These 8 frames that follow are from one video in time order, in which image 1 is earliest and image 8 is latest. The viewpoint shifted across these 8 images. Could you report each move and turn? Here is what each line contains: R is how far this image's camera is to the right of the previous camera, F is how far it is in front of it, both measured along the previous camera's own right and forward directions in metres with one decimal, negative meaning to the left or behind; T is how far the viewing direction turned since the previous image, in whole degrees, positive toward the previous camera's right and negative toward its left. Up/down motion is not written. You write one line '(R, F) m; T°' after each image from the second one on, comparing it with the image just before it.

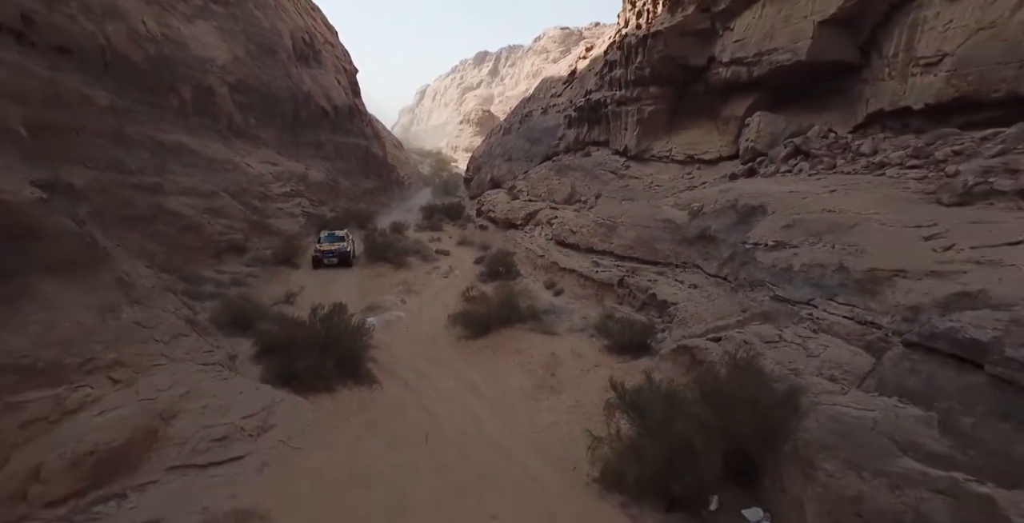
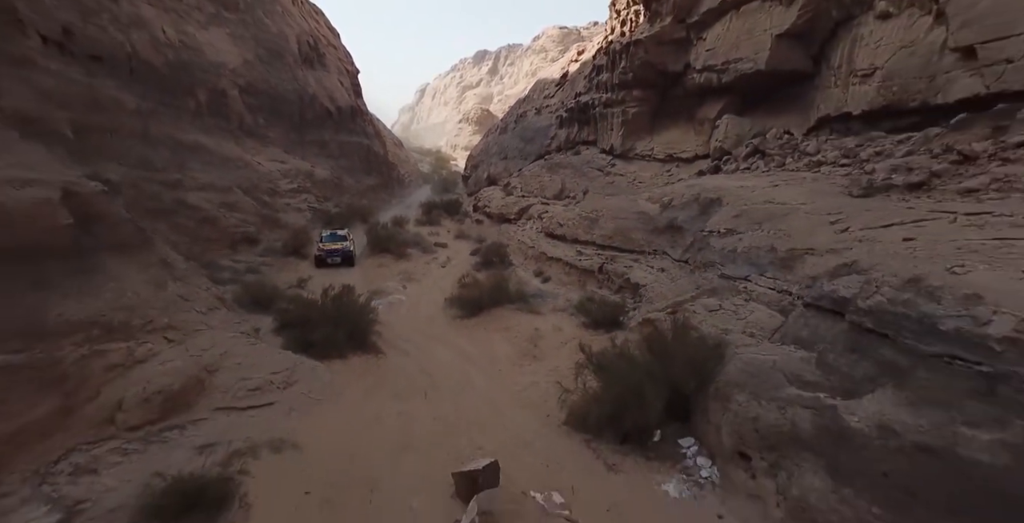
(+0.2, -1.0) m; 0°
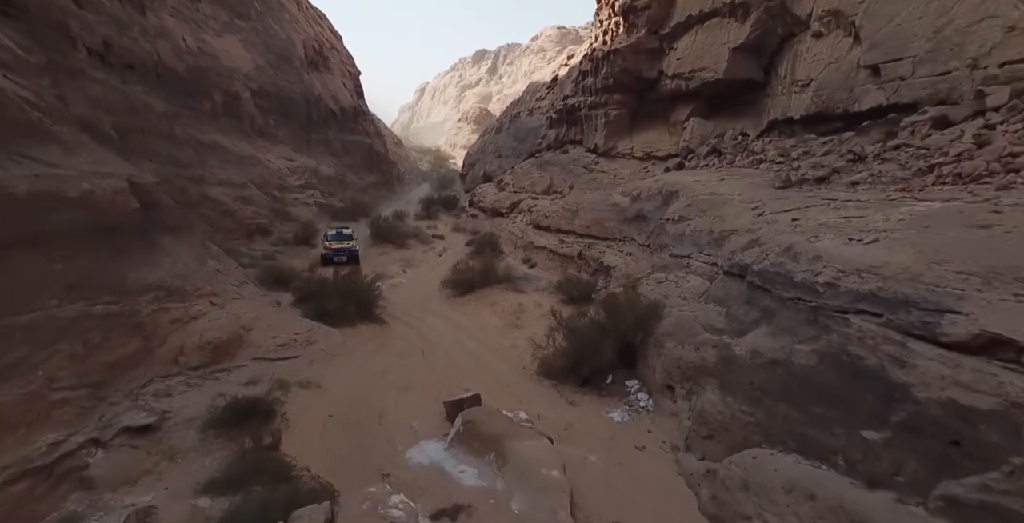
(+0.3, -1.2) m; 0°
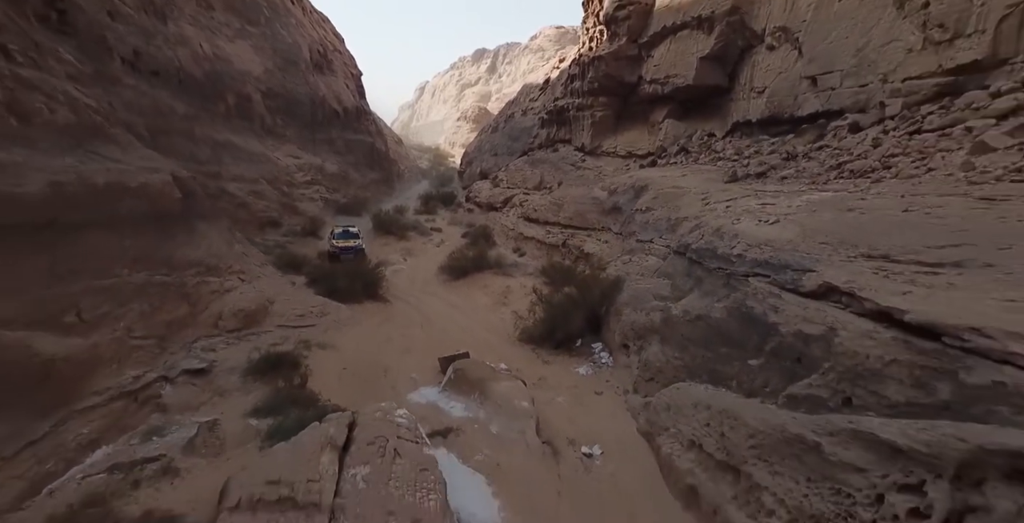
(+0.2, -1.1) m; 0°
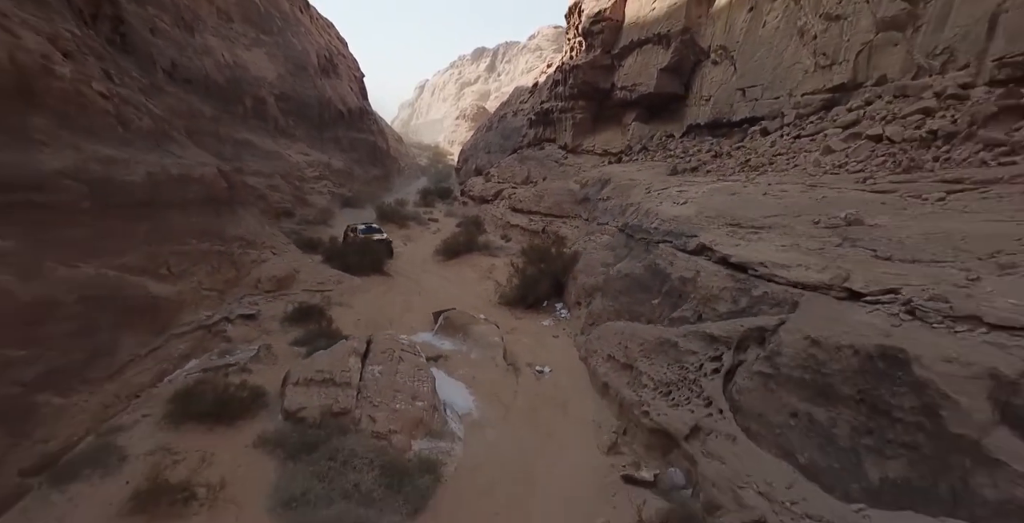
(+0.4, -1.8) m; 0°
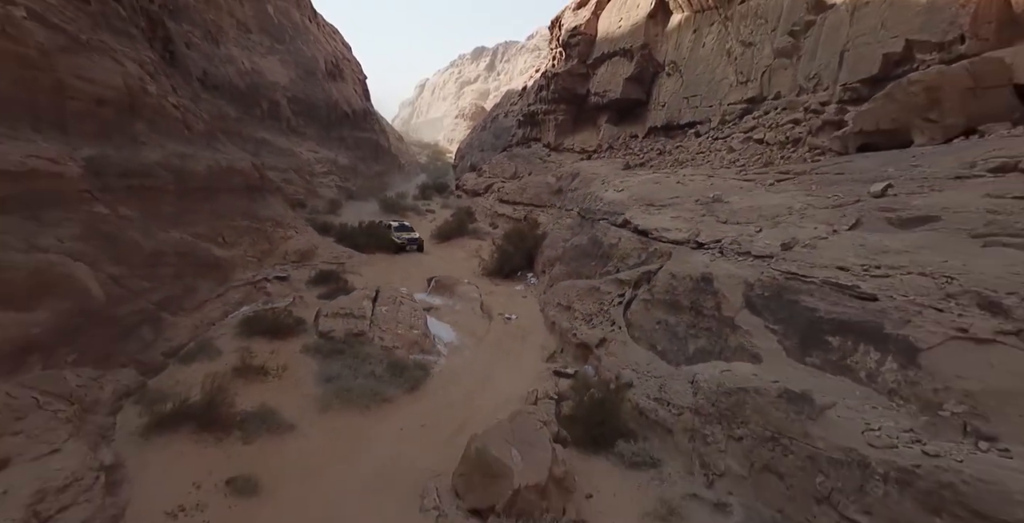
(+0.4, -2.0) m; 0°
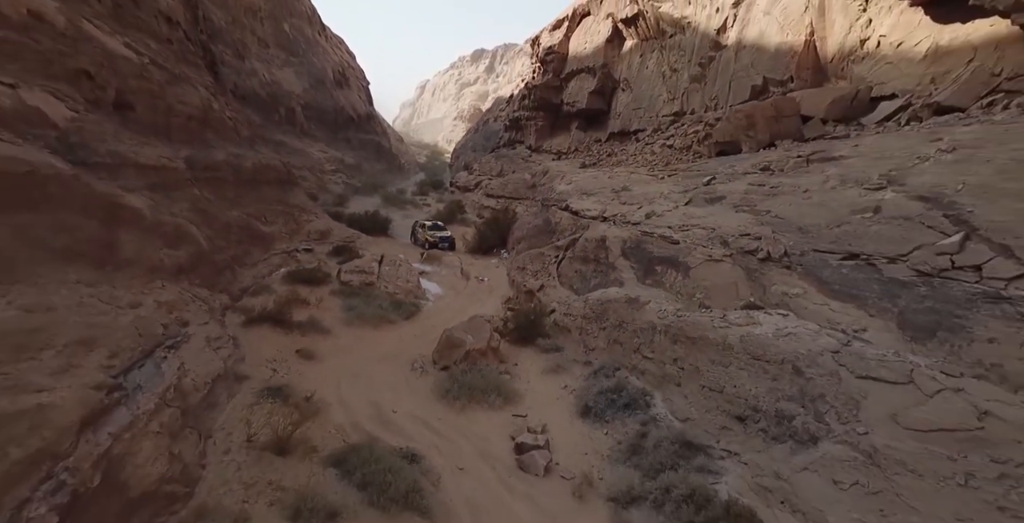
(+0.6, -2.6) m; 0°
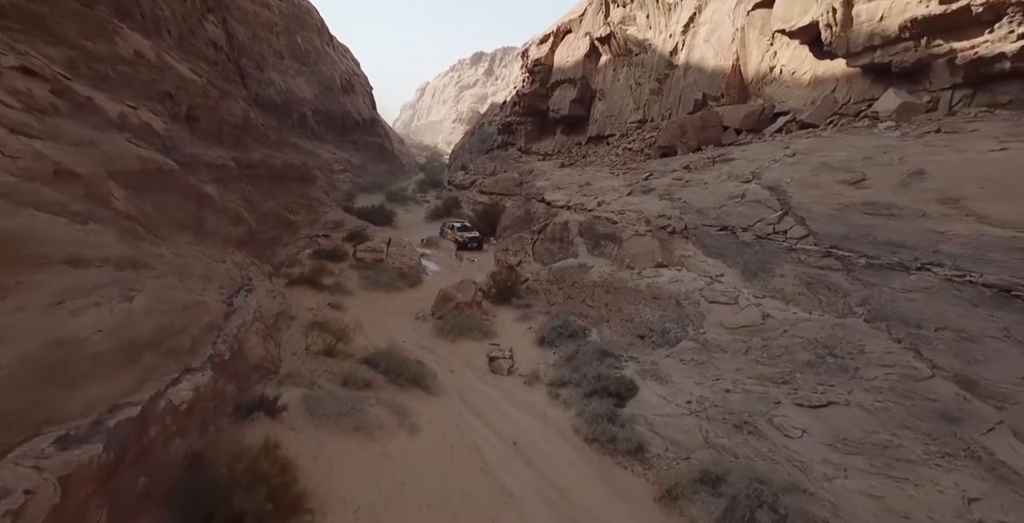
(+0.3, -2.0) m; 0°
